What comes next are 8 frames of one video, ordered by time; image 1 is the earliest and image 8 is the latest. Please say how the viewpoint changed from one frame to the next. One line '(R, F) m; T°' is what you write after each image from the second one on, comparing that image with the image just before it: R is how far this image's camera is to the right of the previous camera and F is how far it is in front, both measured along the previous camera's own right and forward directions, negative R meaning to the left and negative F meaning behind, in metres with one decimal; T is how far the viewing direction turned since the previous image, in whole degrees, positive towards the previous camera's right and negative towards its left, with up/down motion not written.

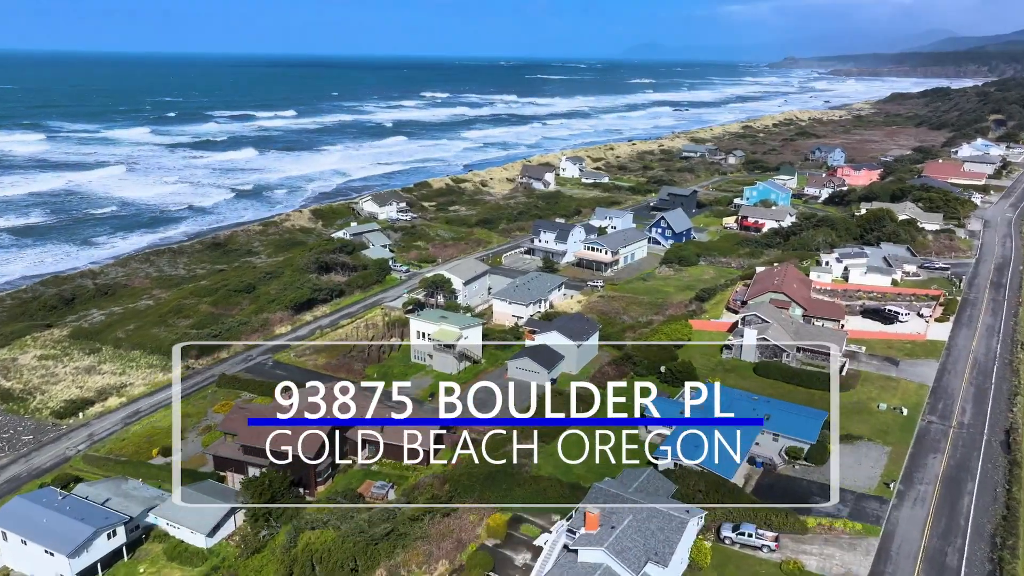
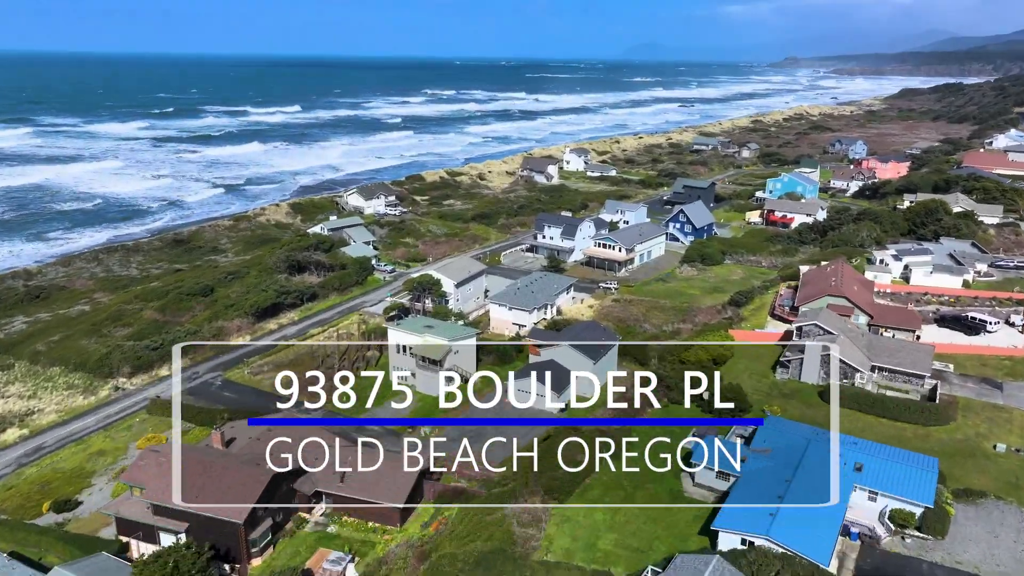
(0.0, +7.6) m; 0°
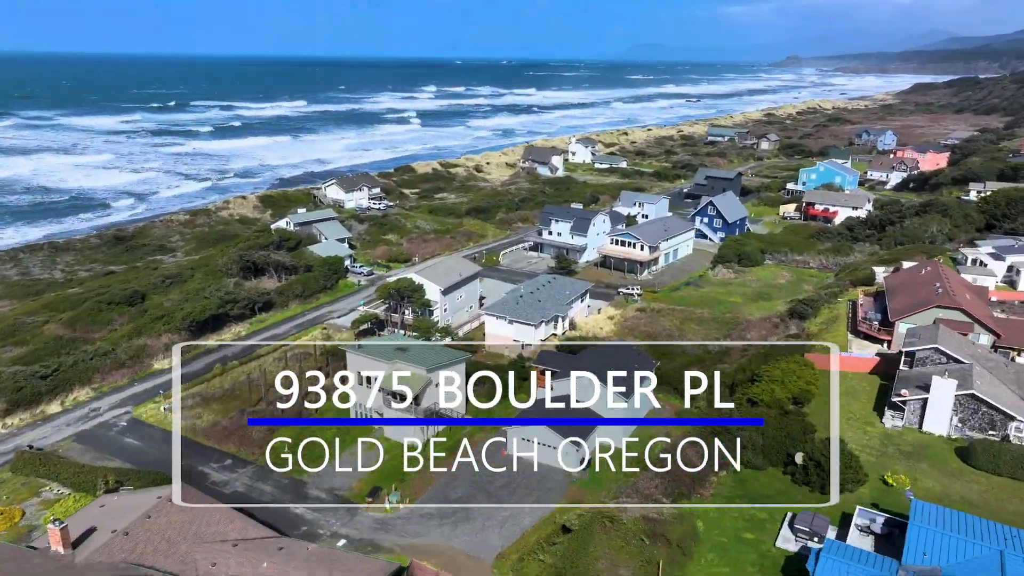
(0.0, +8.8) m; 0°
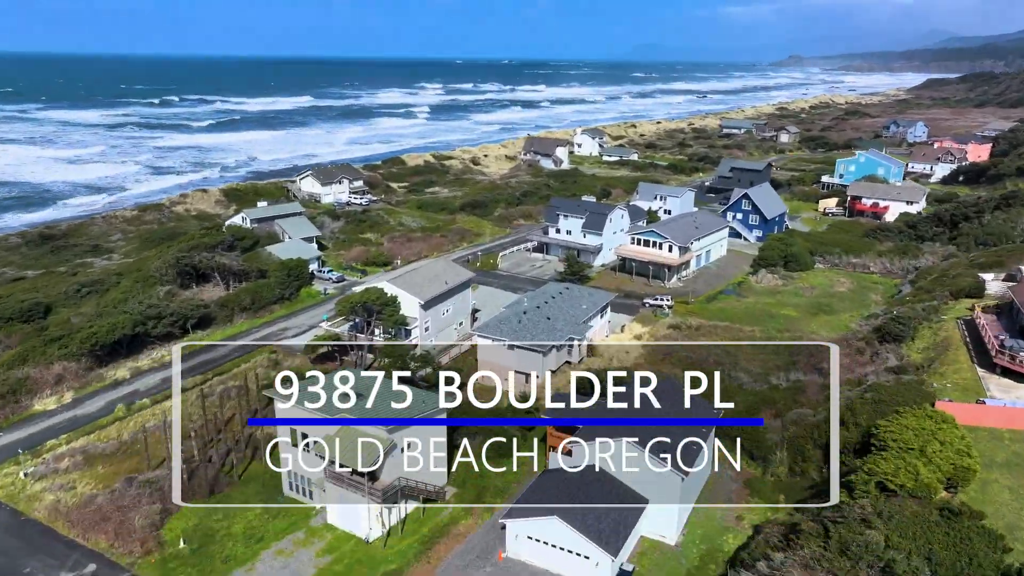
(0.0, +7.9) m; 0°
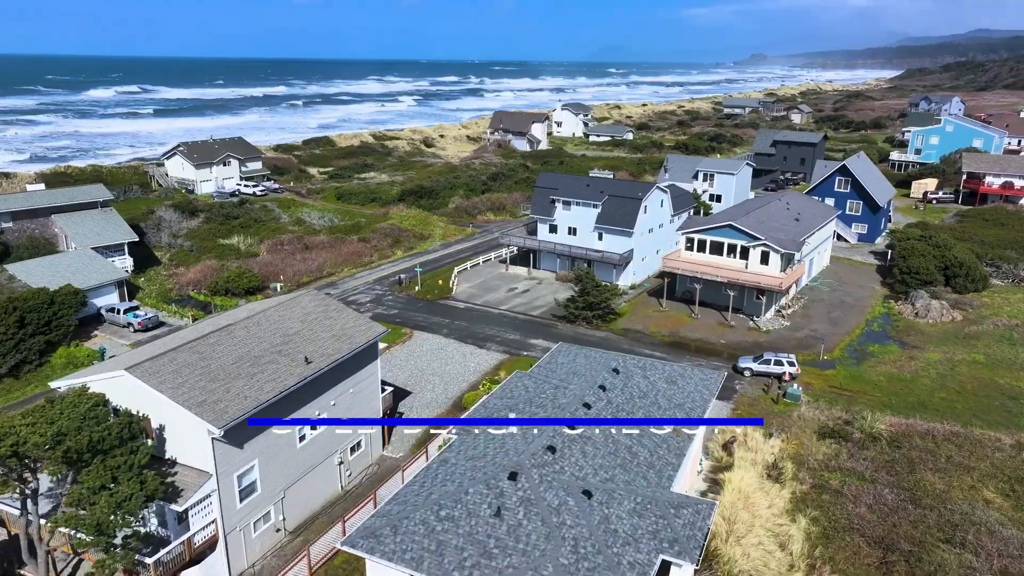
(+0.1, +17.3) m; +3°
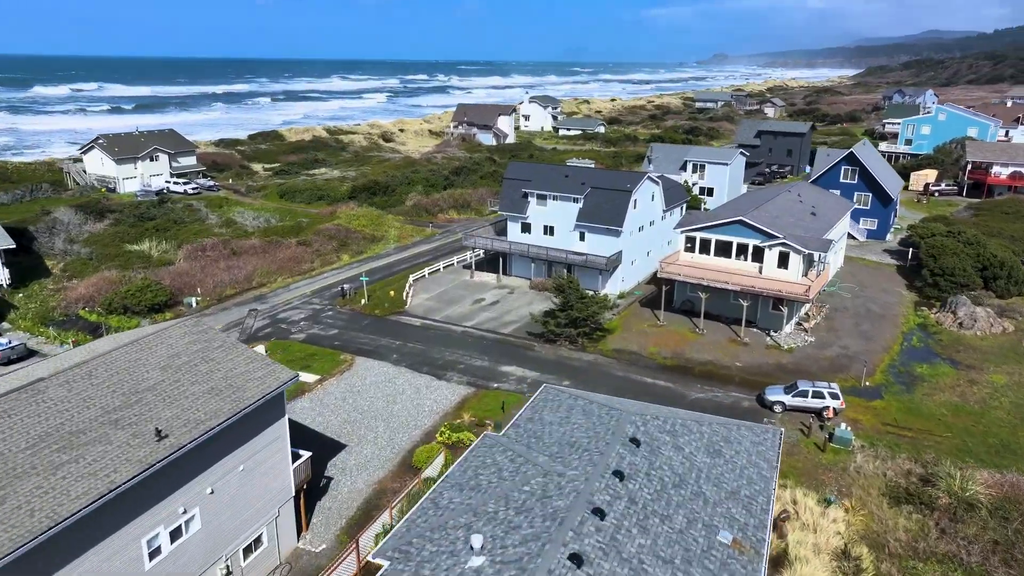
(+0.1, +3.9) m; +3°
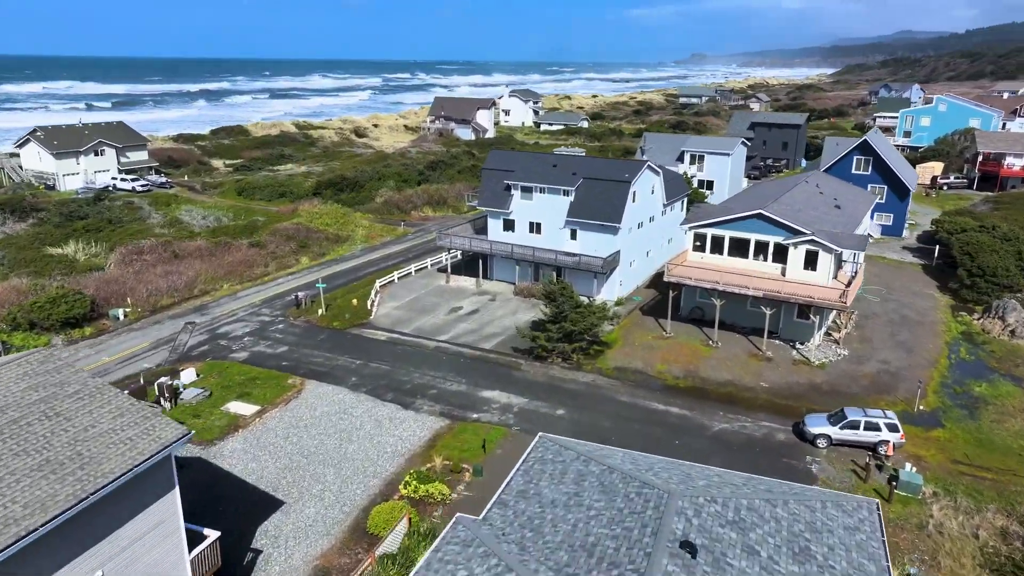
(0.0, +2.7) m; +2°
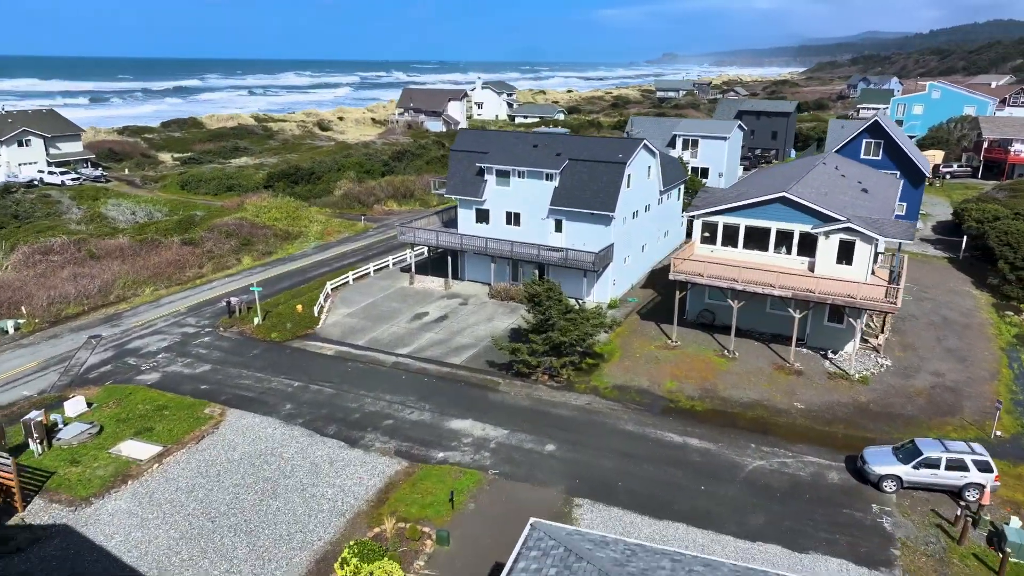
(0.0, +2.7) m; +2°
